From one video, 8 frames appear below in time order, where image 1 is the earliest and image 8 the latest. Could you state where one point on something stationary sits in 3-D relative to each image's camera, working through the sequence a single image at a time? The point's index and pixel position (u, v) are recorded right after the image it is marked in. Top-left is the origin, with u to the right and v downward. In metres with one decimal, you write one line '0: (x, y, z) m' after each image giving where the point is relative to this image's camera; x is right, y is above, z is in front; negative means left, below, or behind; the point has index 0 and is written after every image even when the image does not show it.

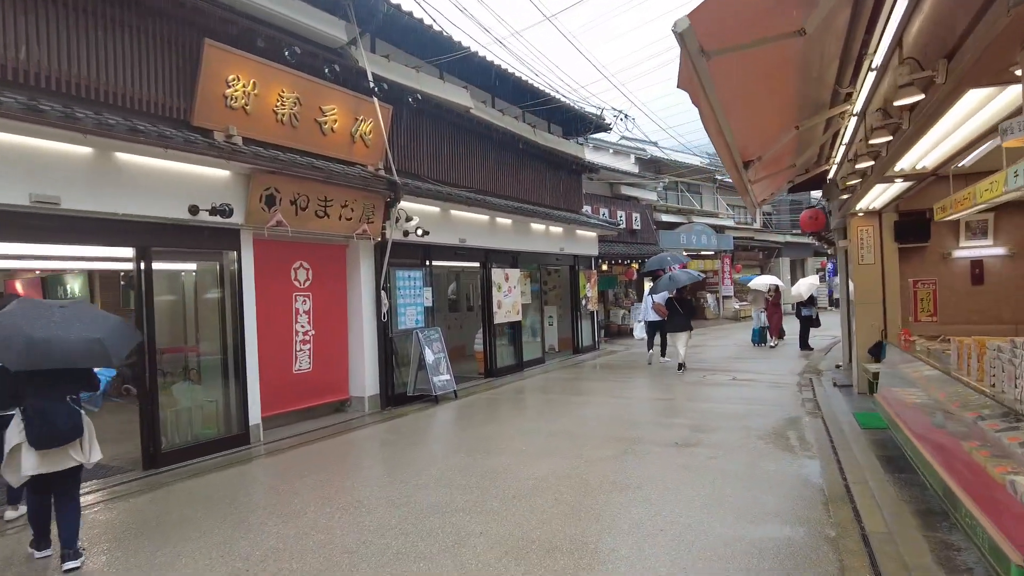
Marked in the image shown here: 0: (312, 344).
0: (-2.4, -0.7, +7.9) m
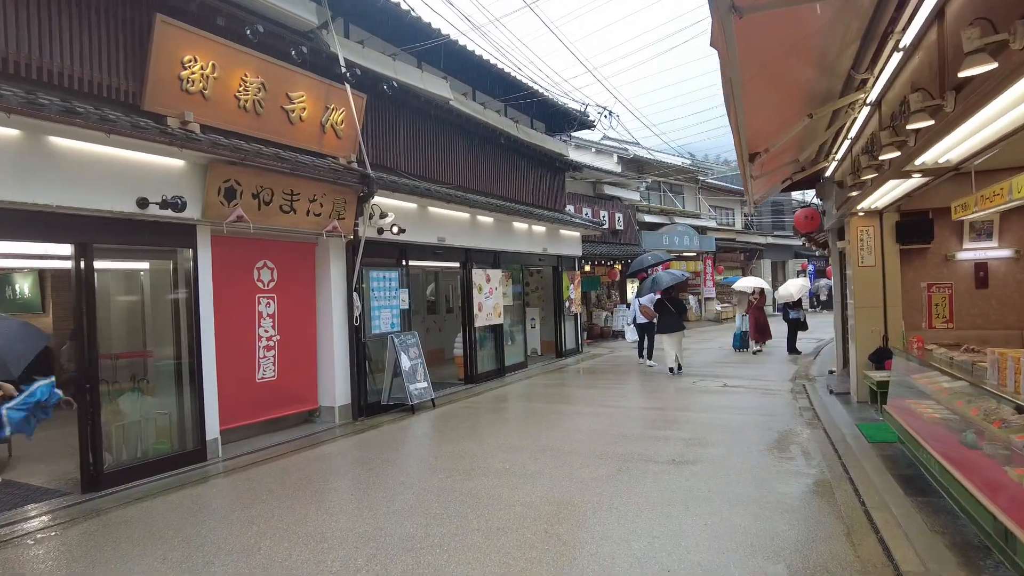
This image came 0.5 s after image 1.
0: (-2.6, -0.7, +7.3) m
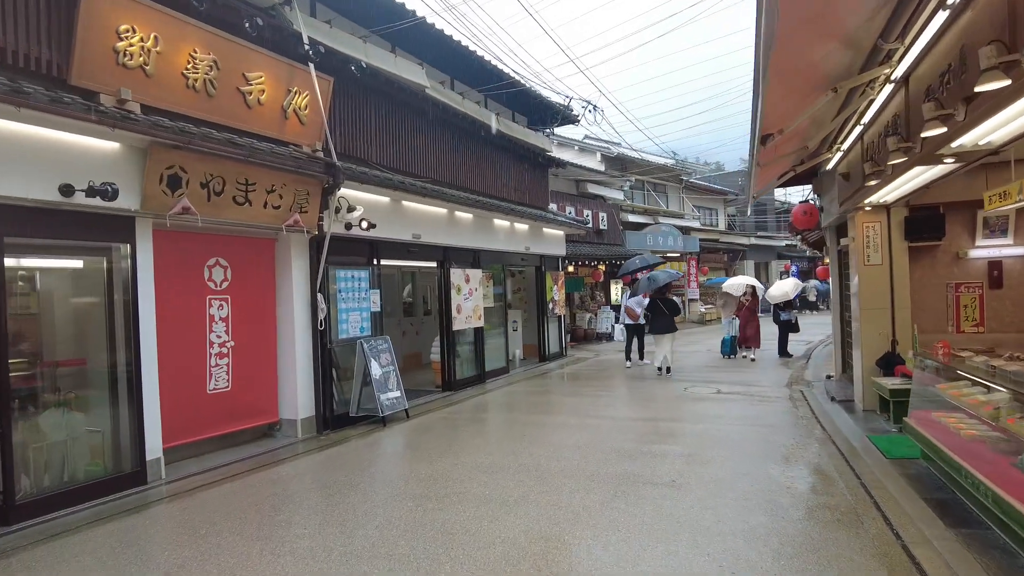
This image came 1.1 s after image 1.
0: (-2.8, -0.7, +6.6) m
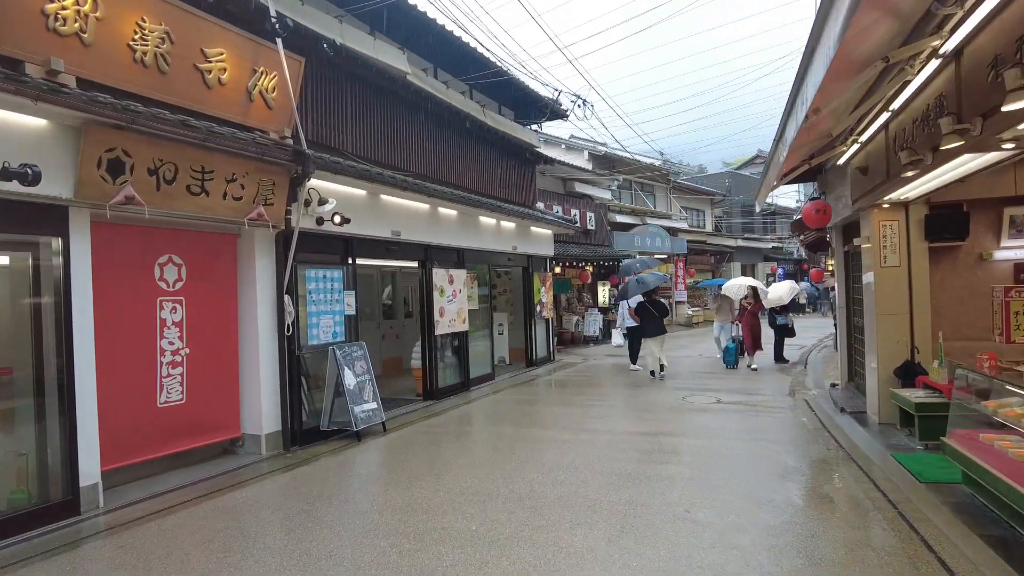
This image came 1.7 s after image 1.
0: (-2.9, -0.7, +5.9) m
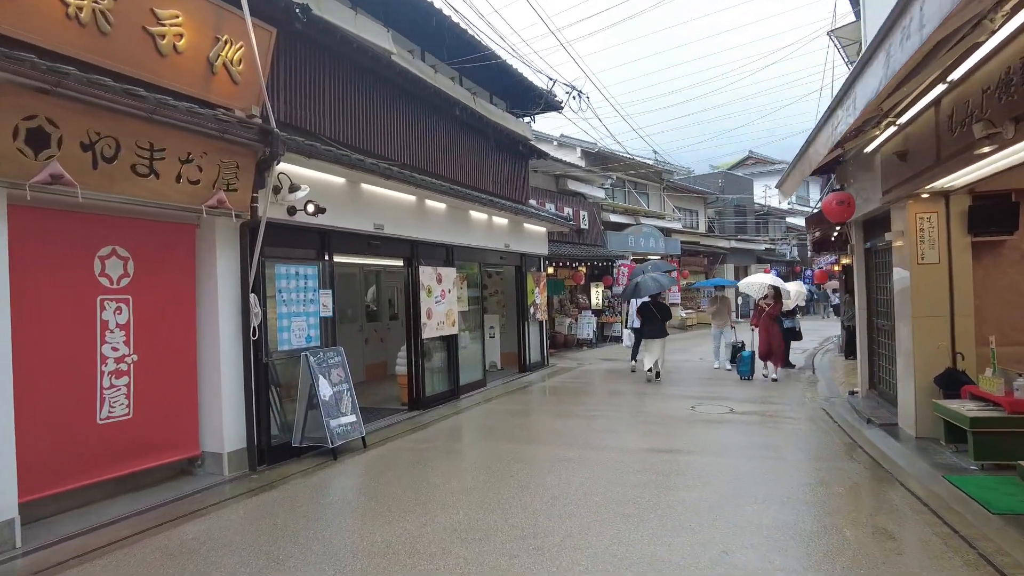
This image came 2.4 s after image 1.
0: (-2.9, -0.7, +5.1) m
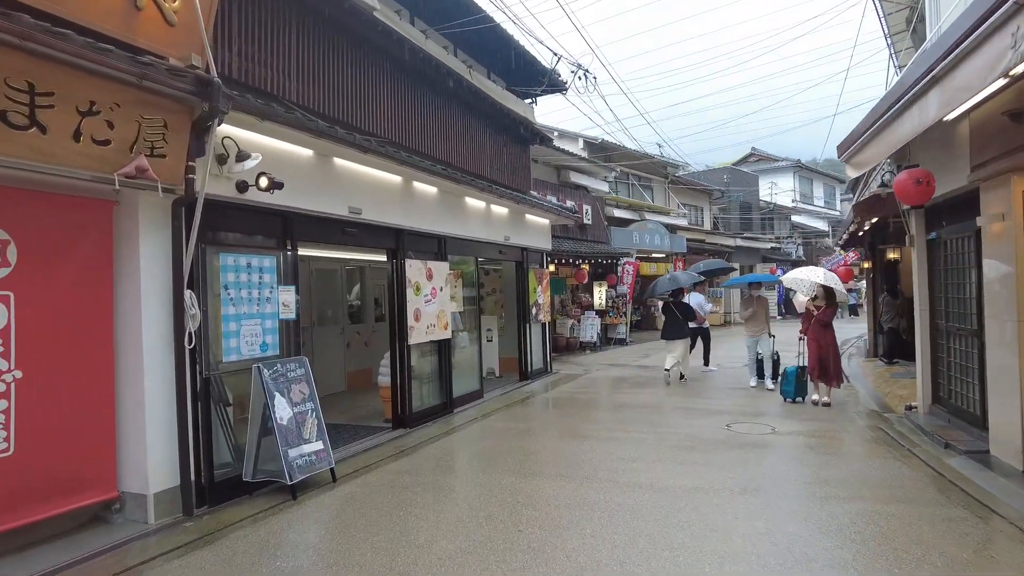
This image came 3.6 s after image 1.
0: (-2.8, -0.6, +3.8) m
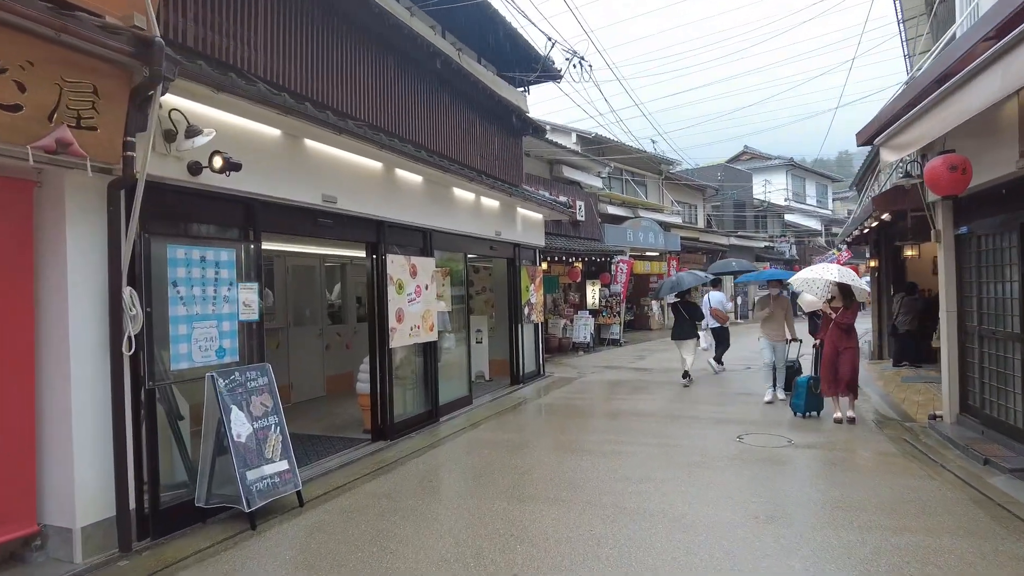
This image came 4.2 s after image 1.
0: (-2.9, -0.6, +3.2) m
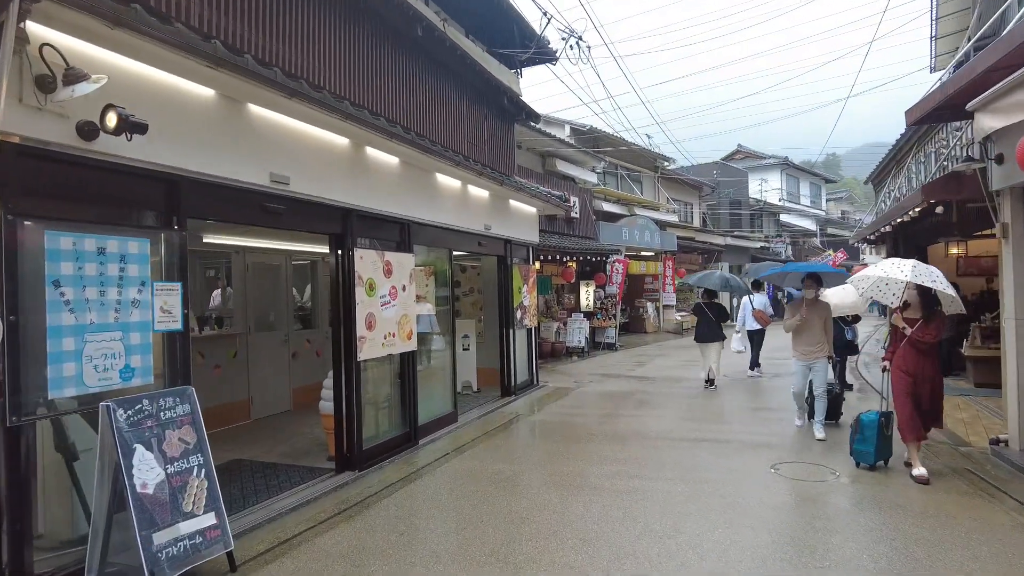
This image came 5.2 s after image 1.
0: (-2.9, -0.6, +2.1) m
